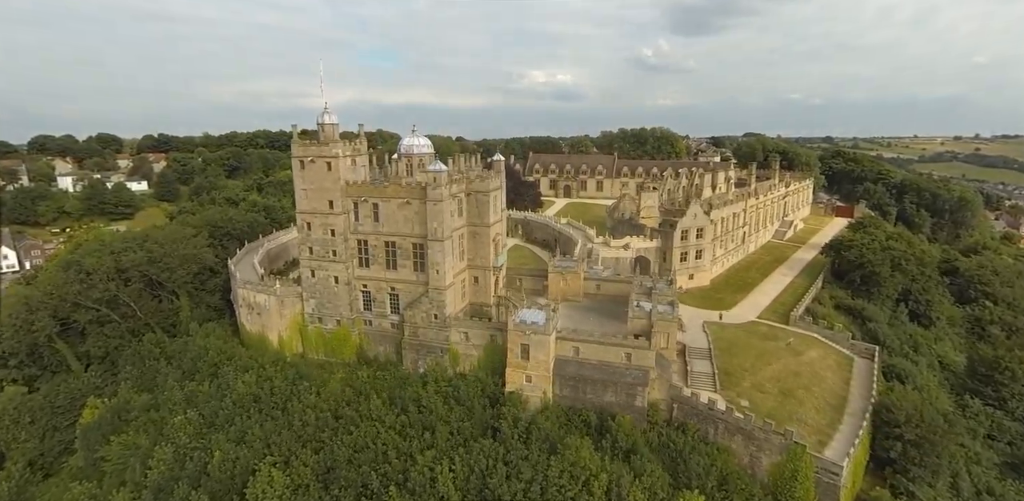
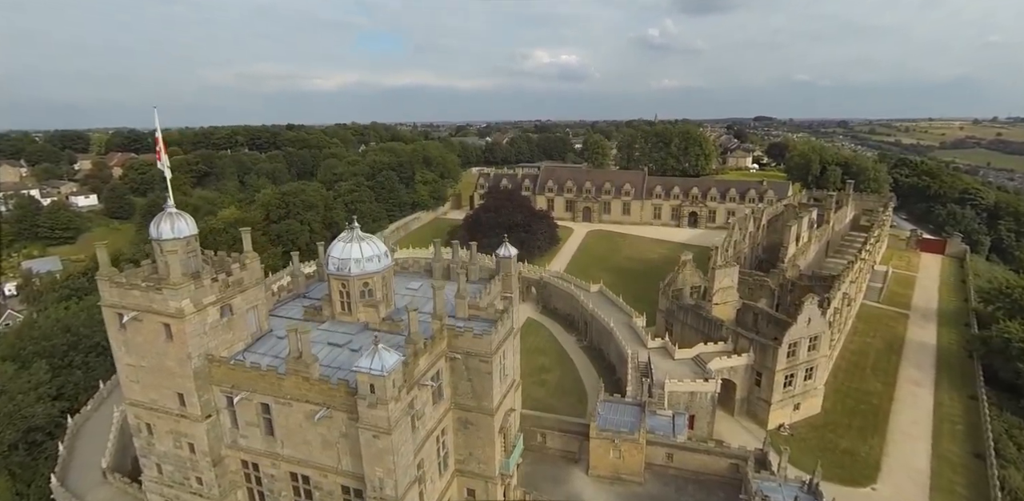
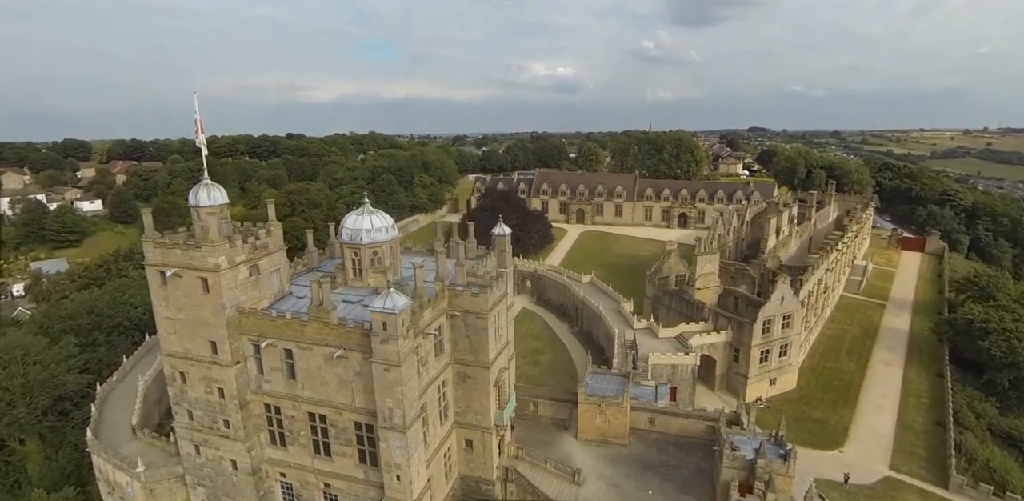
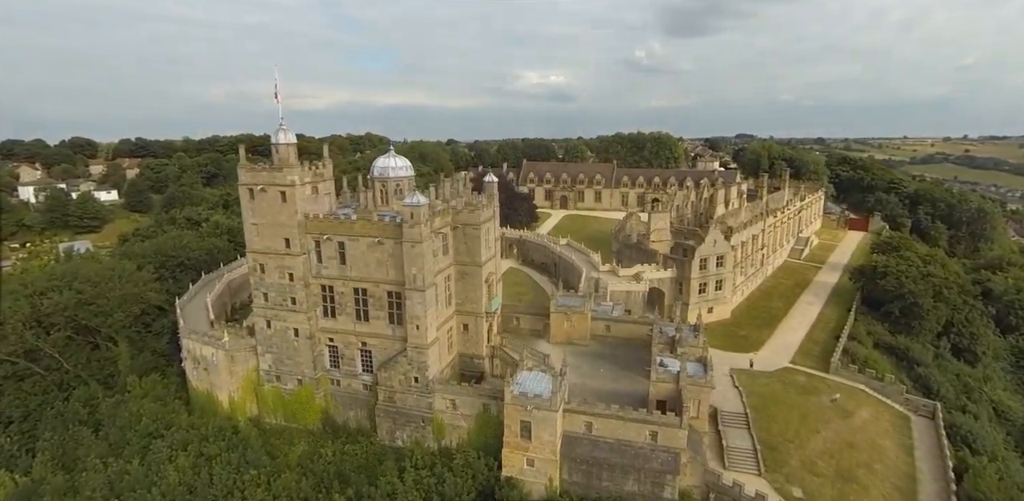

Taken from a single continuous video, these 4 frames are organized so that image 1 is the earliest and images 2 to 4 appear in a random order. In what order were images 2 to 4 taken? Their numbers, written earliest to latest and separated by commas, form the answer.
4, 3, 2
